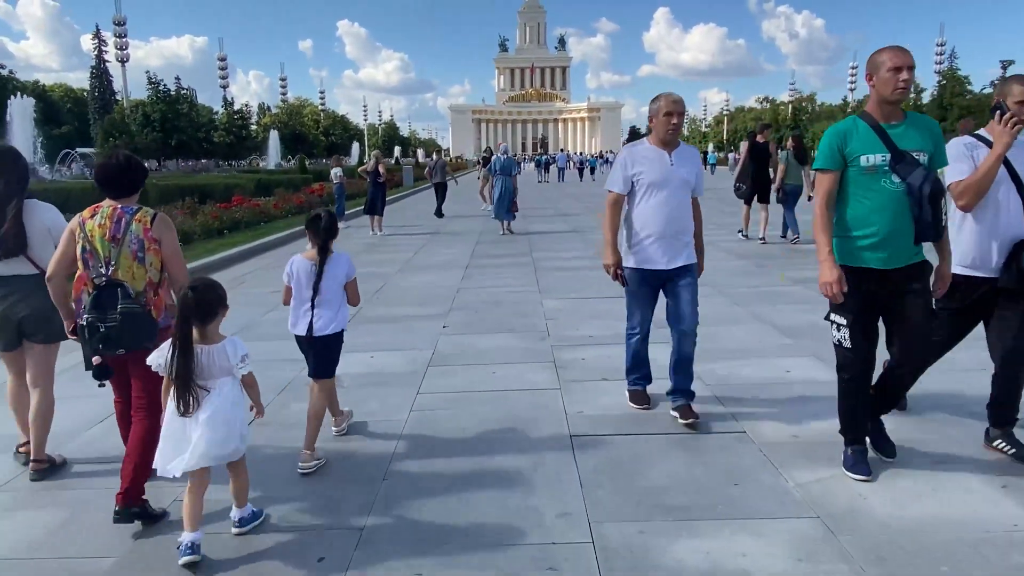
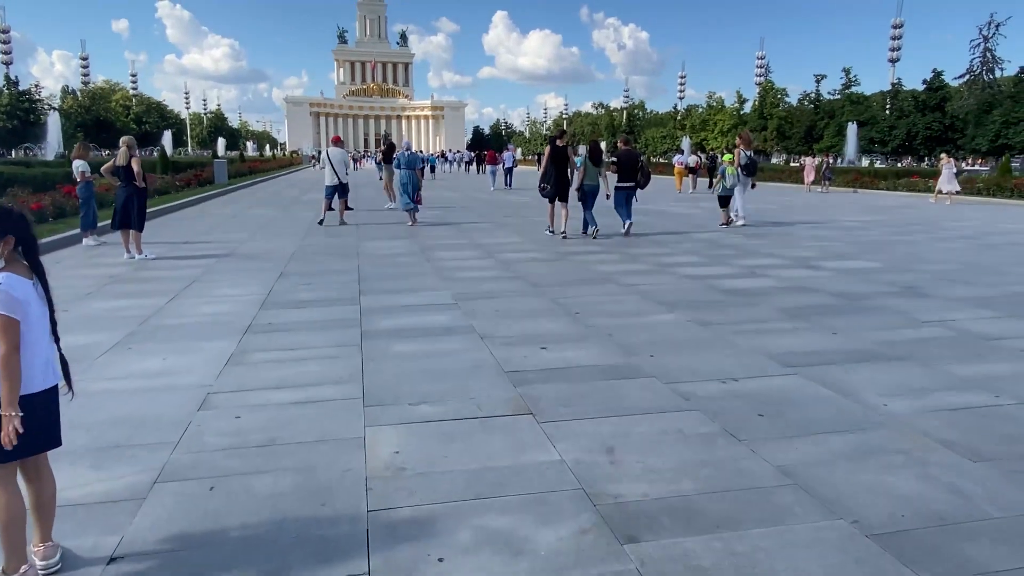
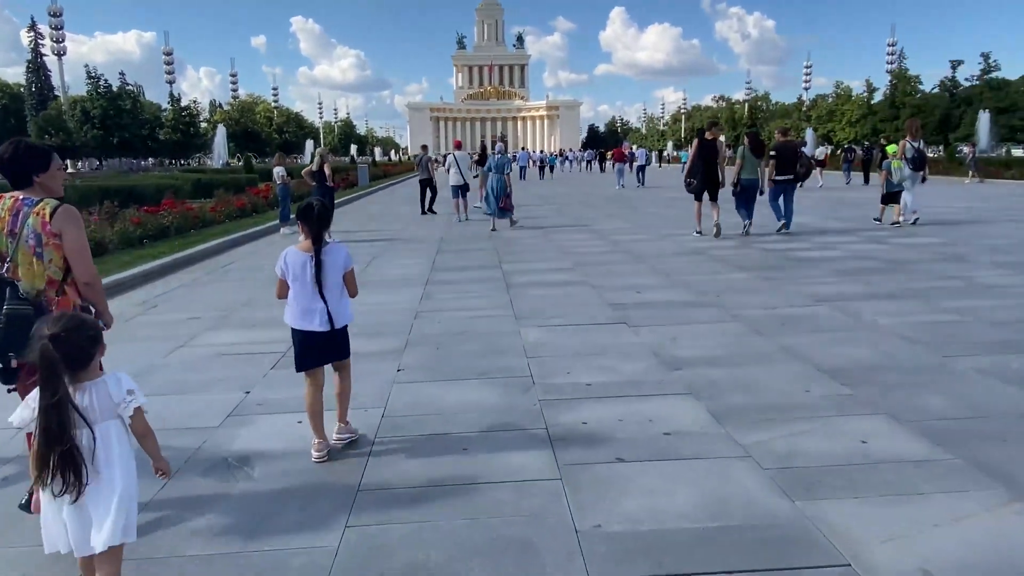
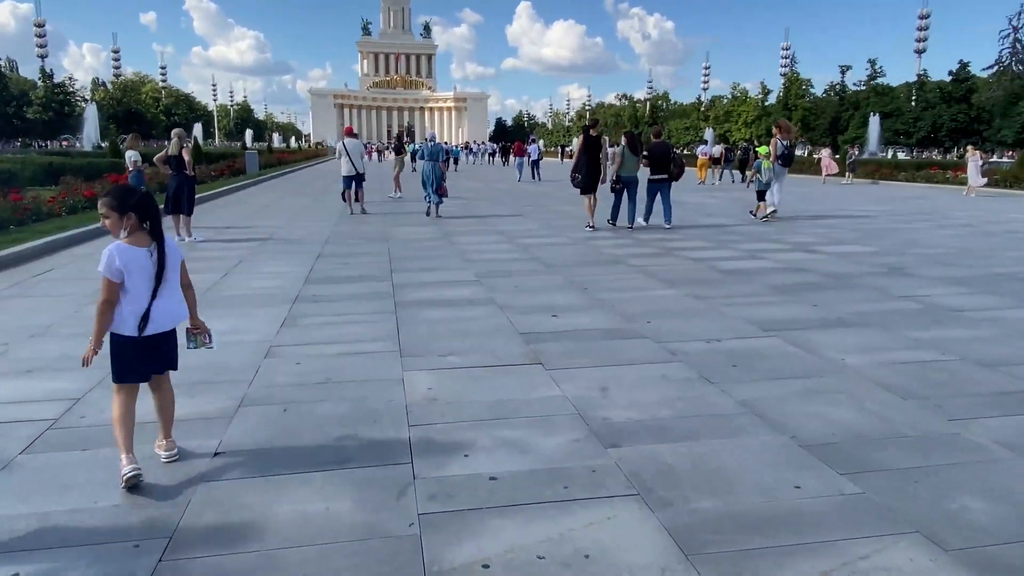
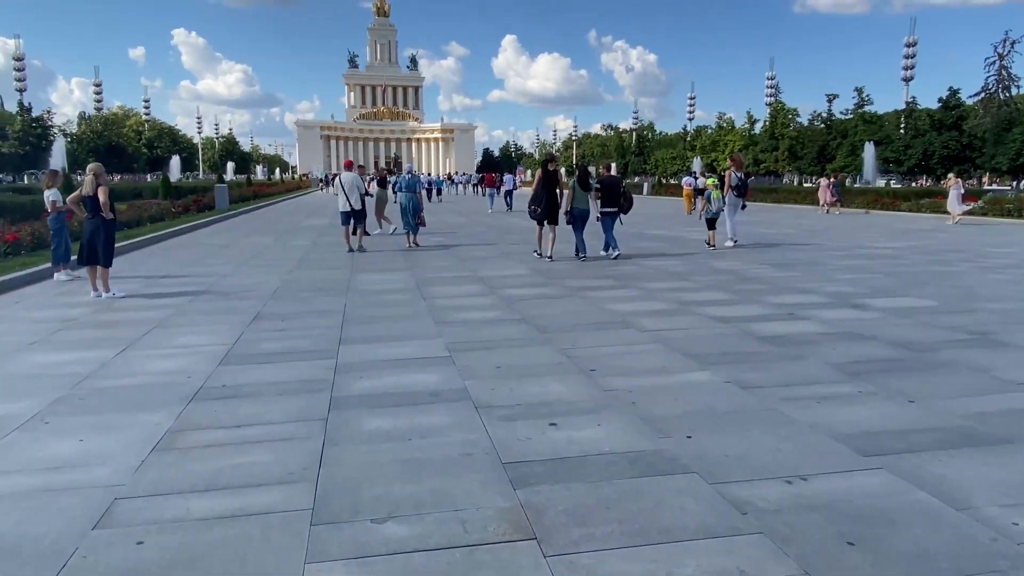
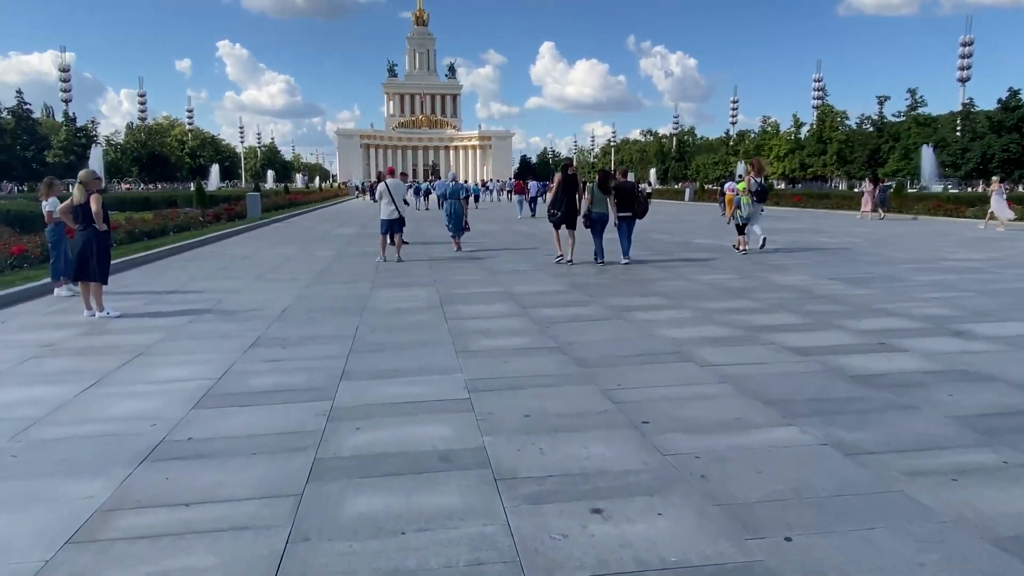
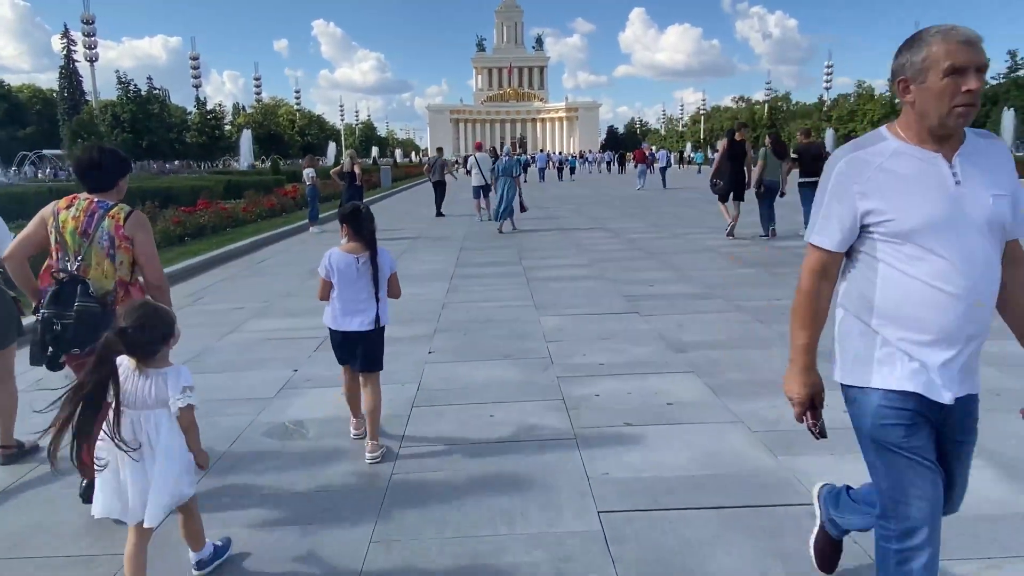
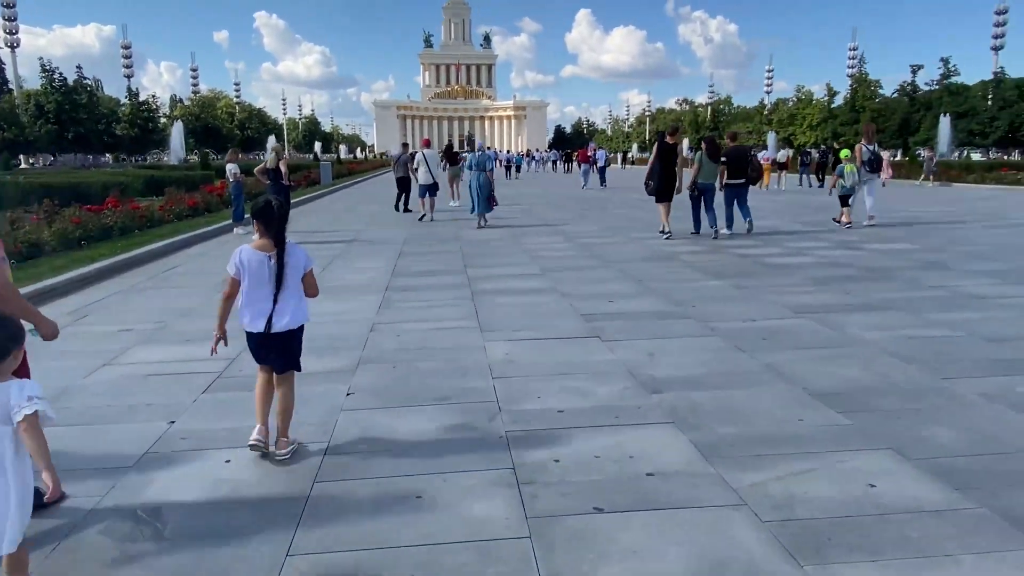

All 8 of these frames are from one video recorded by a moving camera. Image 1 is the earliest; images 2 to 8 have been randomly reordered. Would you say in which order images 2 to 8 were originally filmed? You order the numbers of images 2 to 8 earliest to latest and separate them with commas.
7, 3, 8, 4, 2, 5, 6
